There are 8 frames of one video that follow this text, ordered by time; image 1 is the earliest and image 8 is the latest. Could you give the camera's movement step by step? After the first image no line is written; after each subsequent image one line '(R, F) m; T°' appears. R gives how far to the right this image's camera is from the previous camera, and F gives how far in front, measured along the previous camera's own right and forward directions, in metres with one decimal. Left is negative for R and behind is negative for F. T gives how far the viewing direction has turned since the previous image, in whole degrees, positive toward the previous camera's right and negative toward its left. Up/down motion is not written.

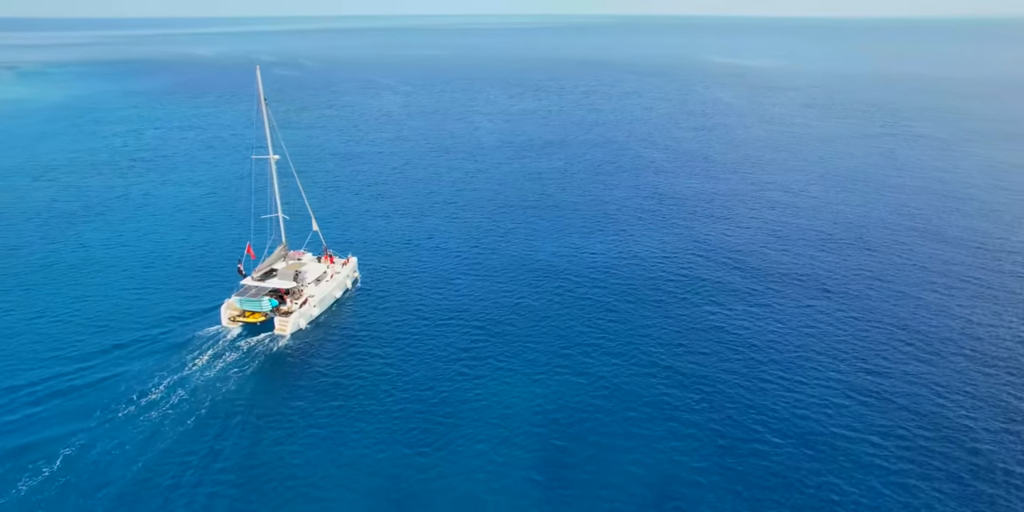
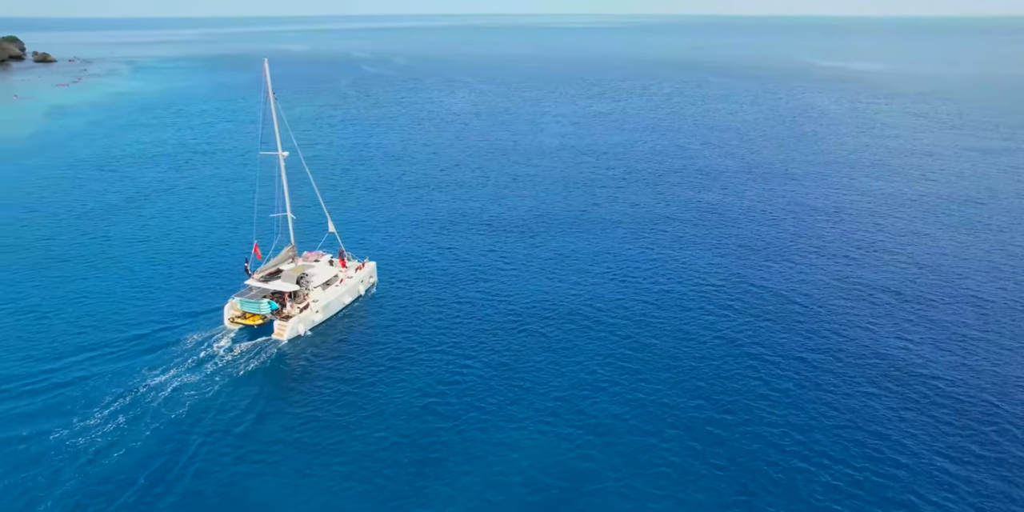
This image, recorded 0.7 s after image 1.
(+6.8, +6.8) m; -9°
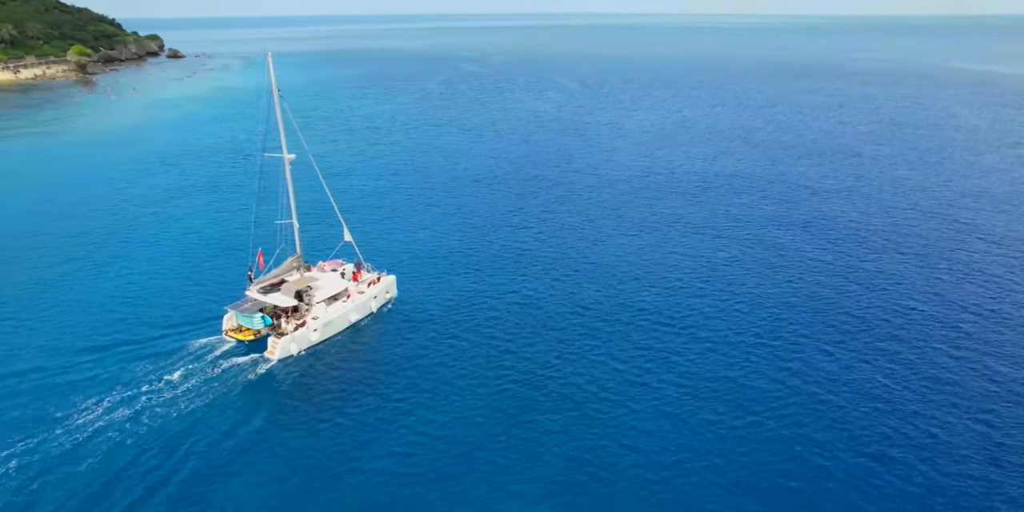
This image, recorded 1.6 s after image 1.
(+6.5, +8.7) m; -9°
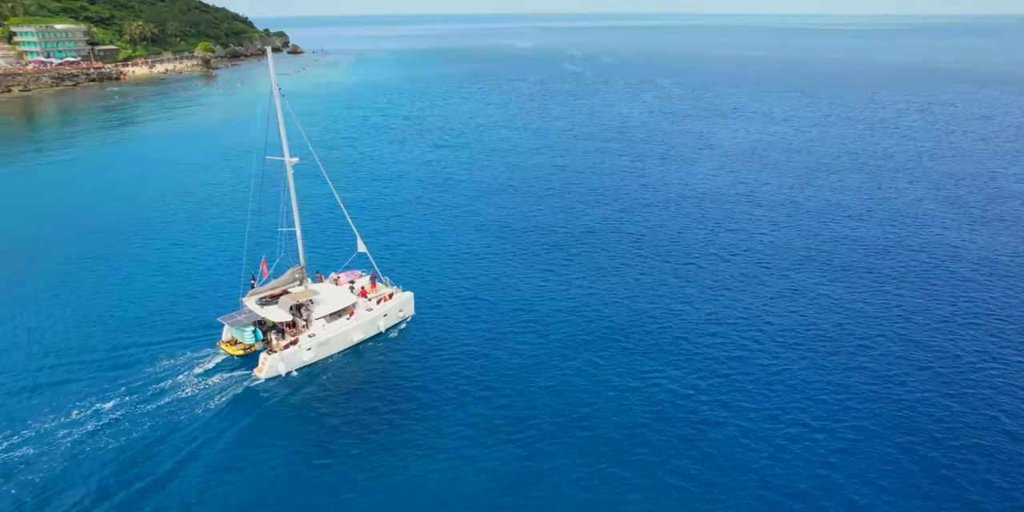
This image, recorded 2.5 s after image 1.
(+6.4, +7.5) m; -10°
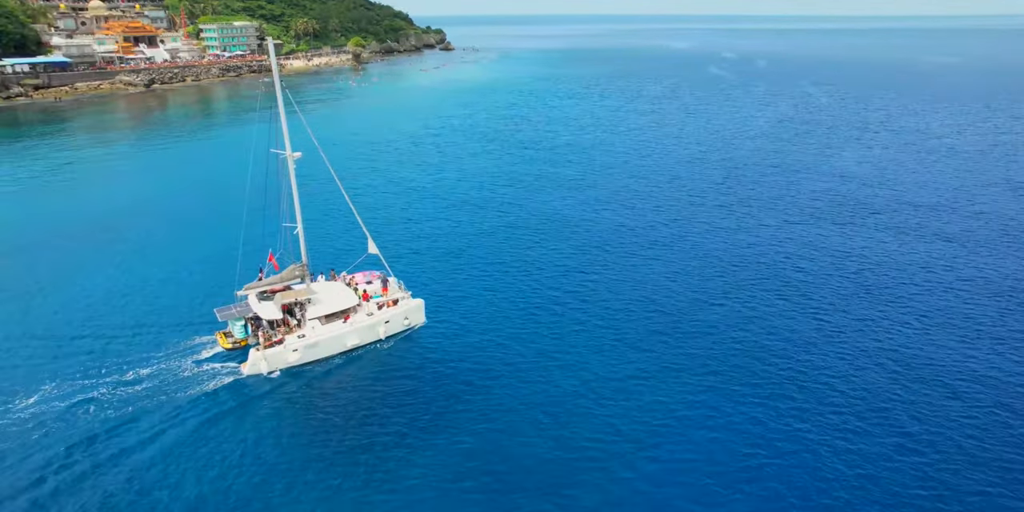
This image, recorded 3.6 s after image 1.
(+9.5, +5.9) m; -13°
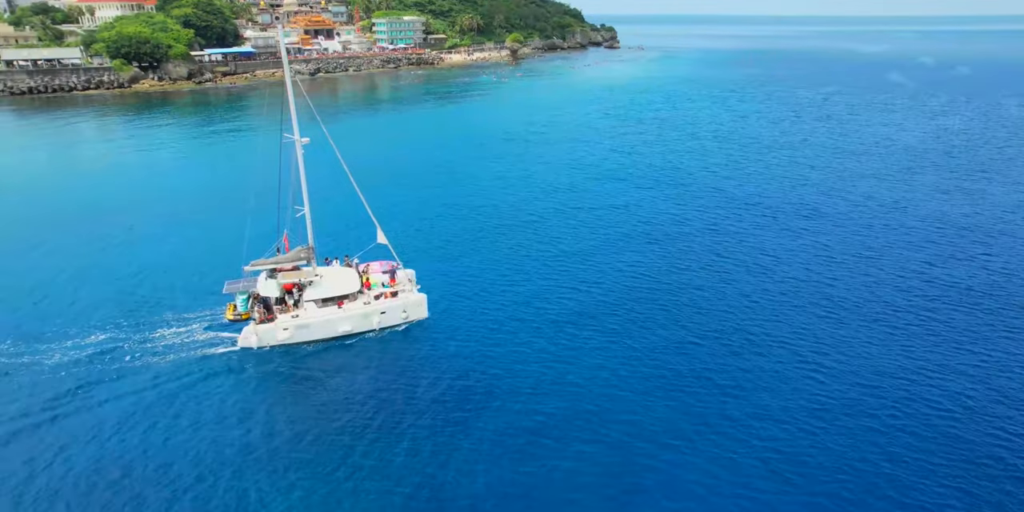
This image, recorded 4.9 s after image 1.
(+11.1, +4.1) m; -14°
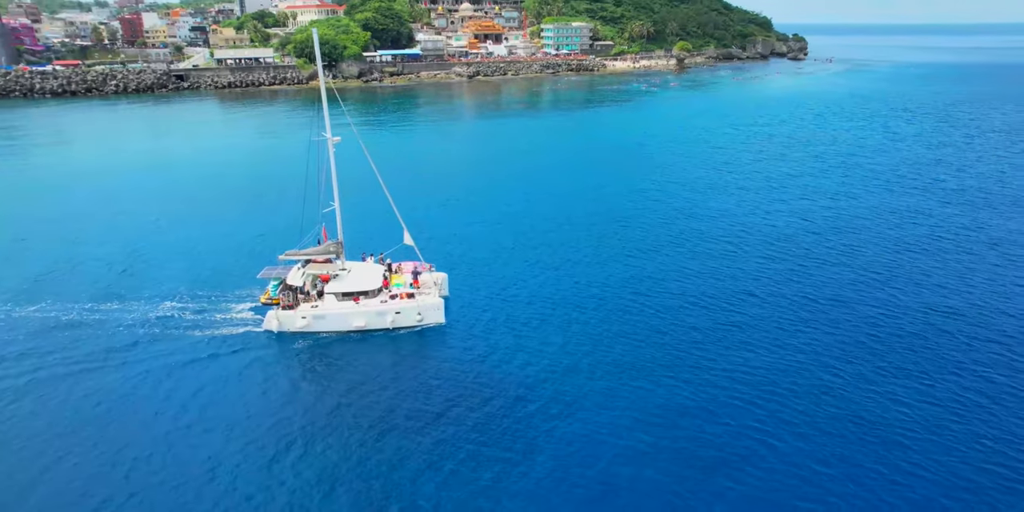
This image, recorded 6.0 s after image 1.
(+10.4, +3.2) m; -14°
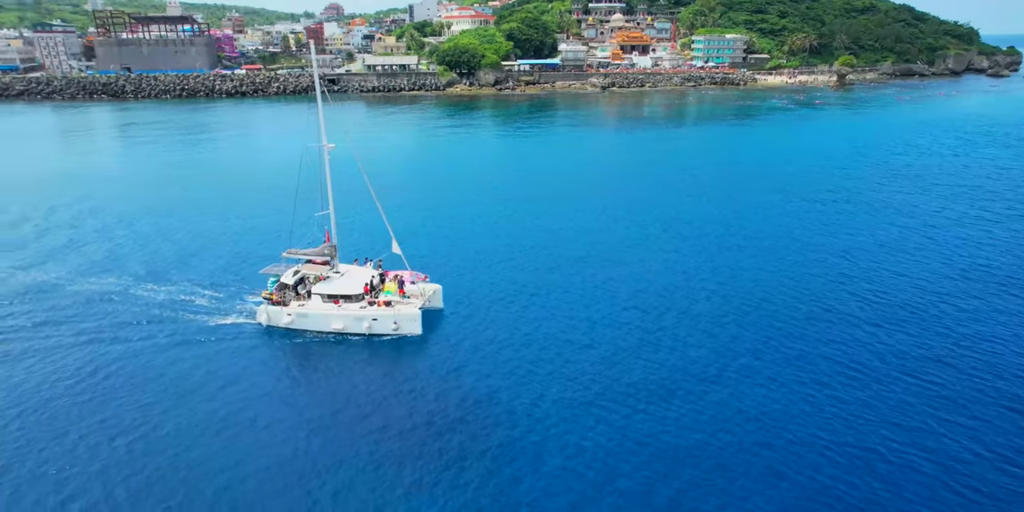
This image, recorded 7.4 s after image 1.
(+12.0, +3.4) m; -13°
